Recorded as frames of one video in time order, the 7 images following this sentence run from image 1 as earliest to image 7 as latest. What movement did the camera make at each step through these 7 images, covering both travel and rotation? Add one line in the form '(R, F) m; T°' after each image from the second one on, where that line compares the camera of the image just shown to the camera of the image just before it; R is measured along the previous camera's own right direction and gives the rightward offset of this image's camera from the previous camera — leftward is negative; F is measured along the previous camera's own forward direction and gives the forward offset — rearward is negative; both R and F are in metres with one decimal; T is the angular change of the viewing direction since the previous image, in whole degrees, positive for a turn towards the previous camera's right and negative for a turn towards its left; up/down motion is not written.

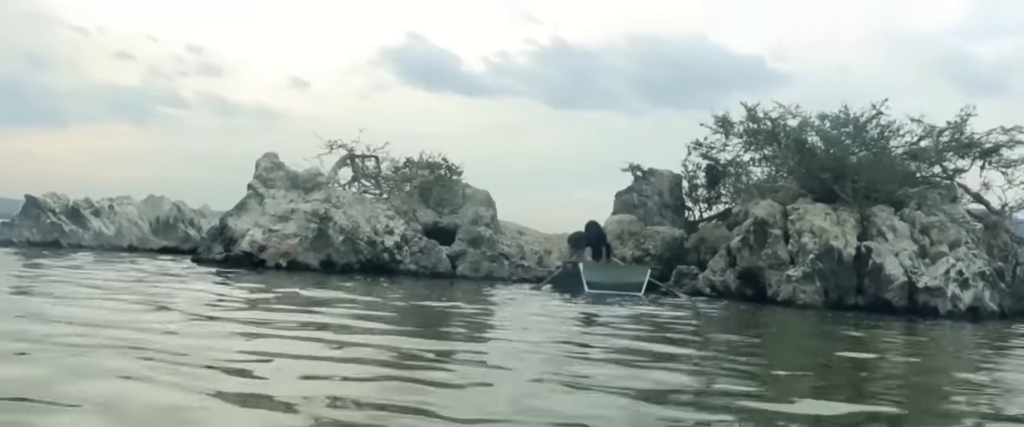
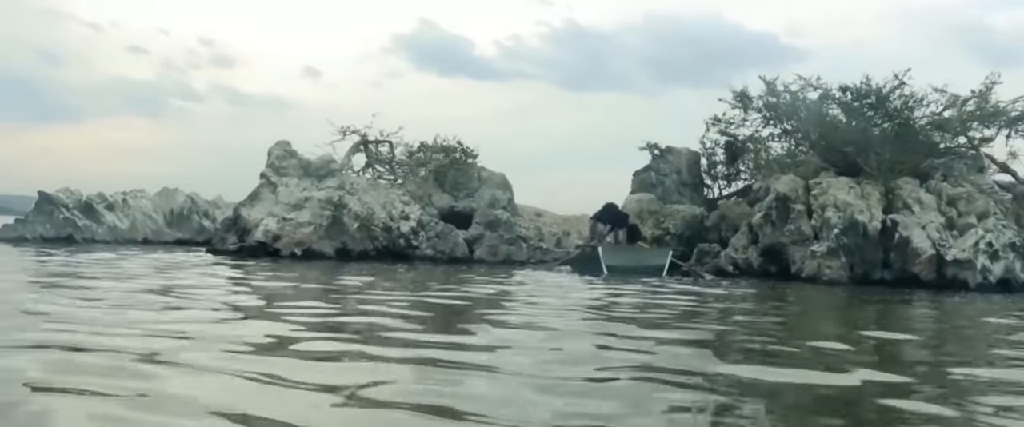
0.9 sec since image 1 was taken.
(0.0, +0.3) m; -1°
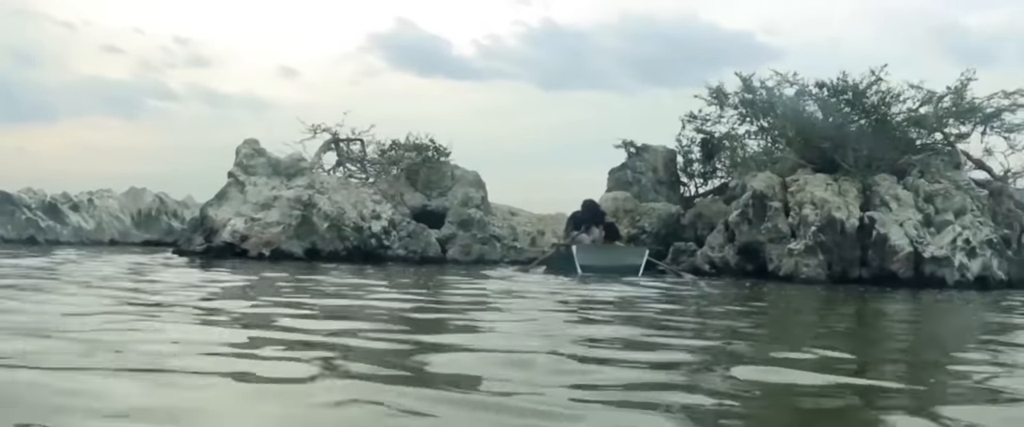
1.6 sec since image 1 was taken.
(+0.1, +0.4) m; +1°
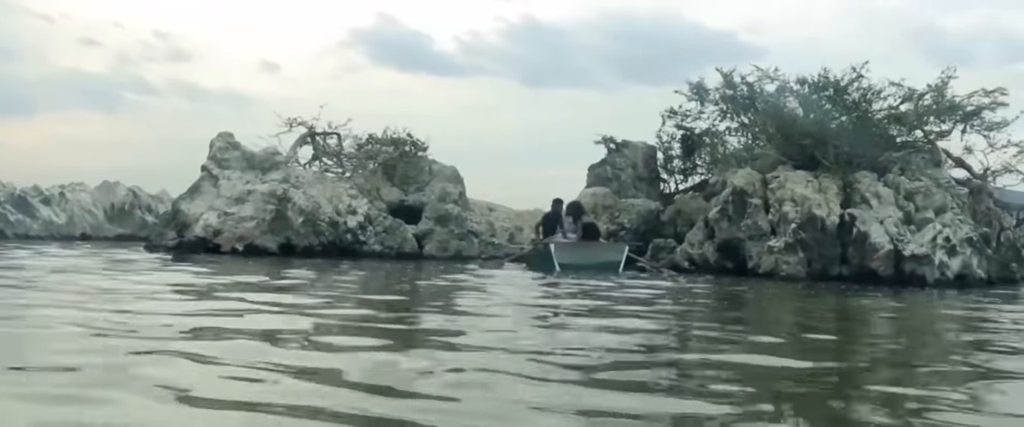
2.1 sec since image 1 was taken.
(+0.1, +0.3) m; +1°
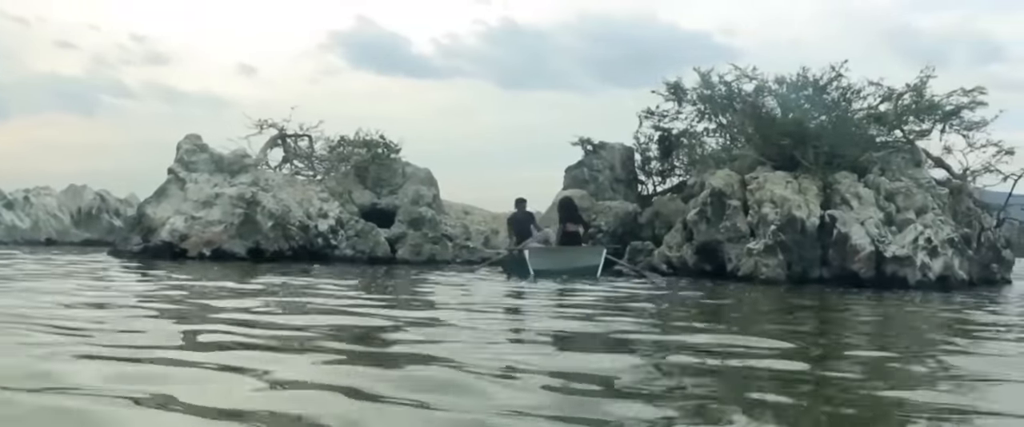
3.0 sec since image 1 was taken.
(+0.1, +0.4) m; +1°
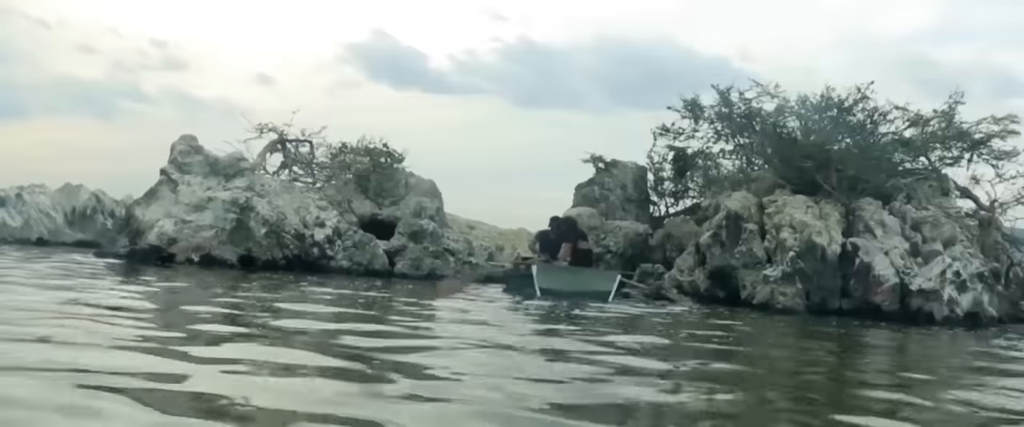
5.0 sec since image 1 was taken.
(+0.1, +0.9) m; -1°
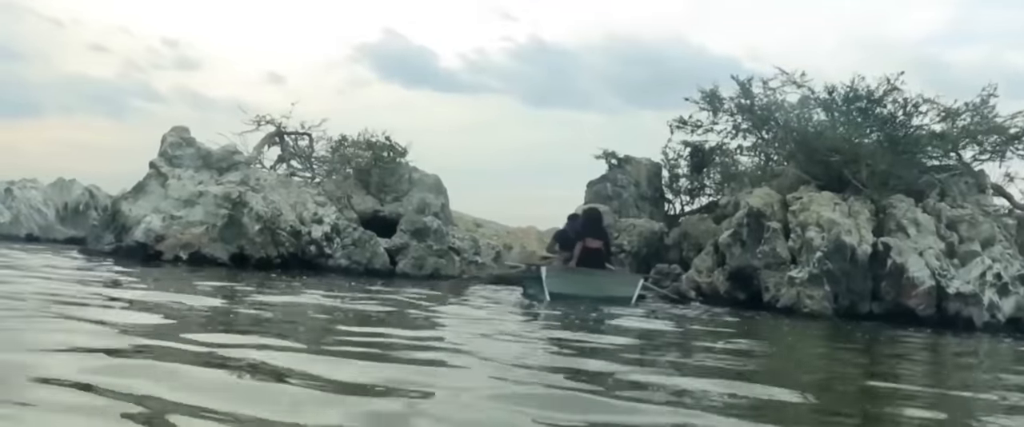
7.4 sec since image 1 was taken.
(0.0, +1.0) m; -1°
